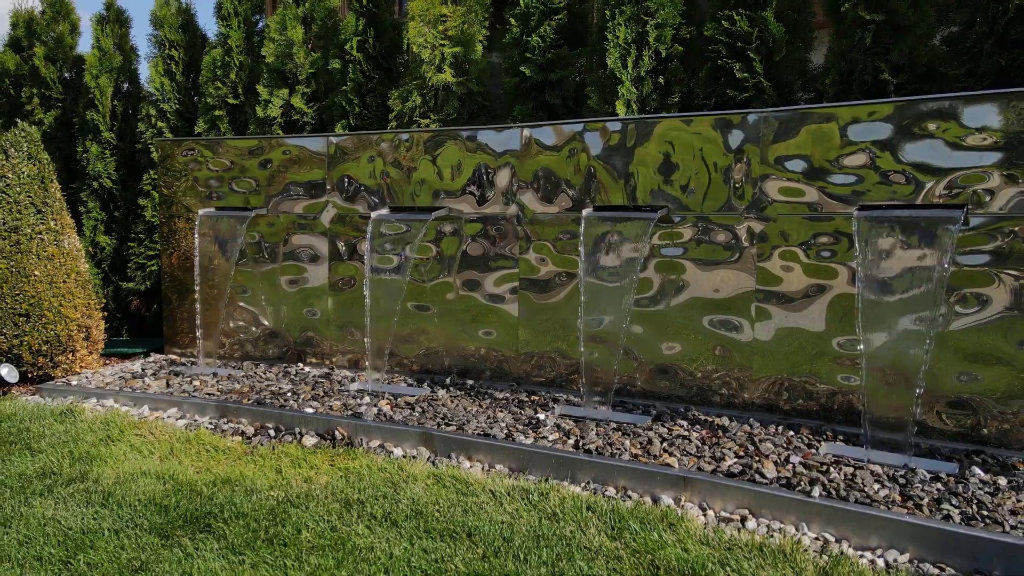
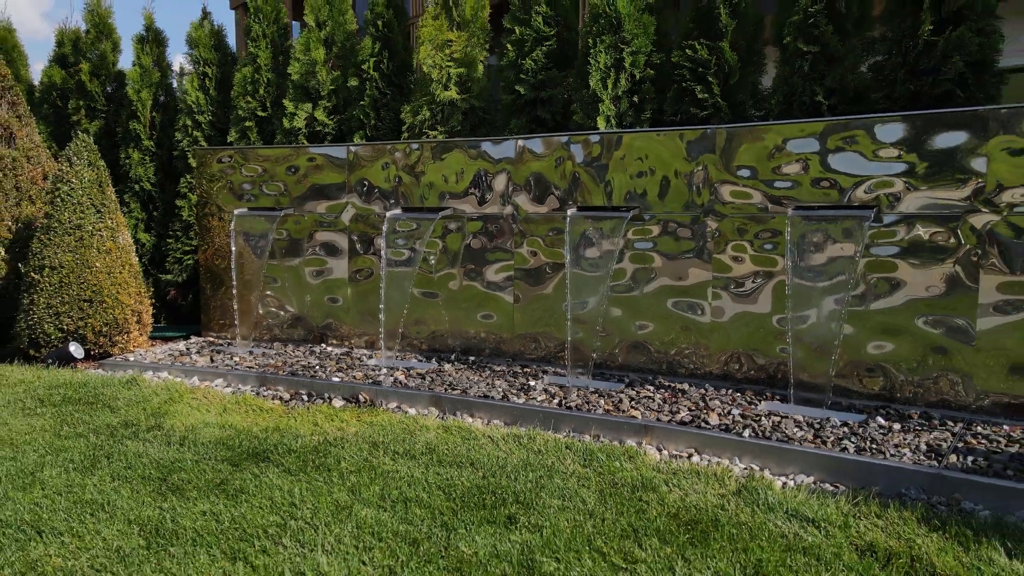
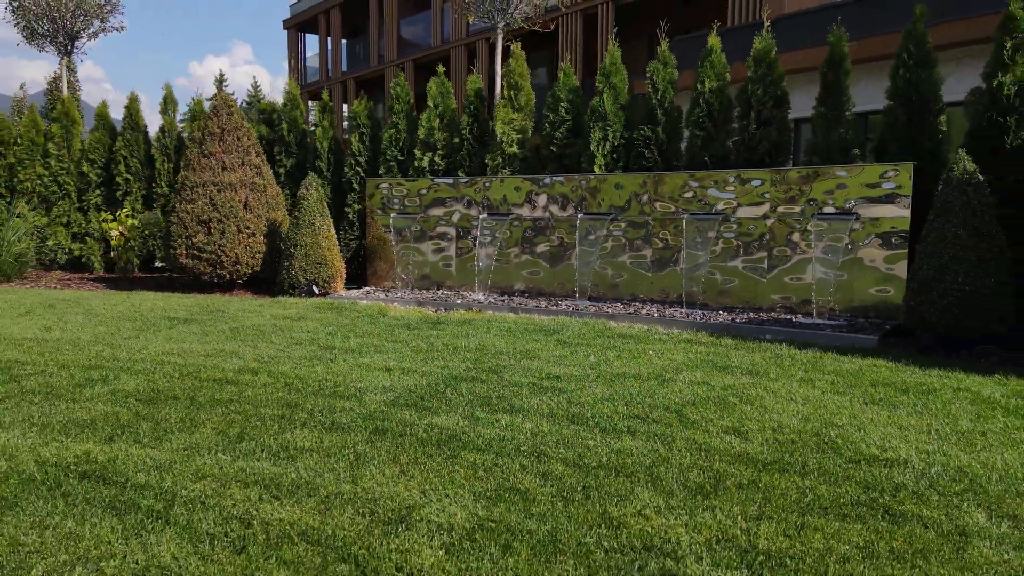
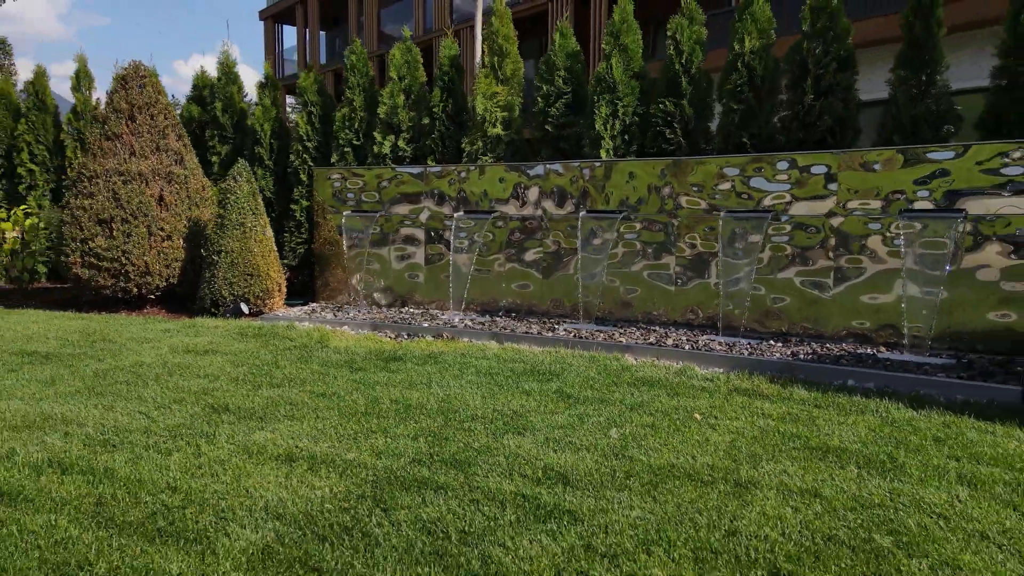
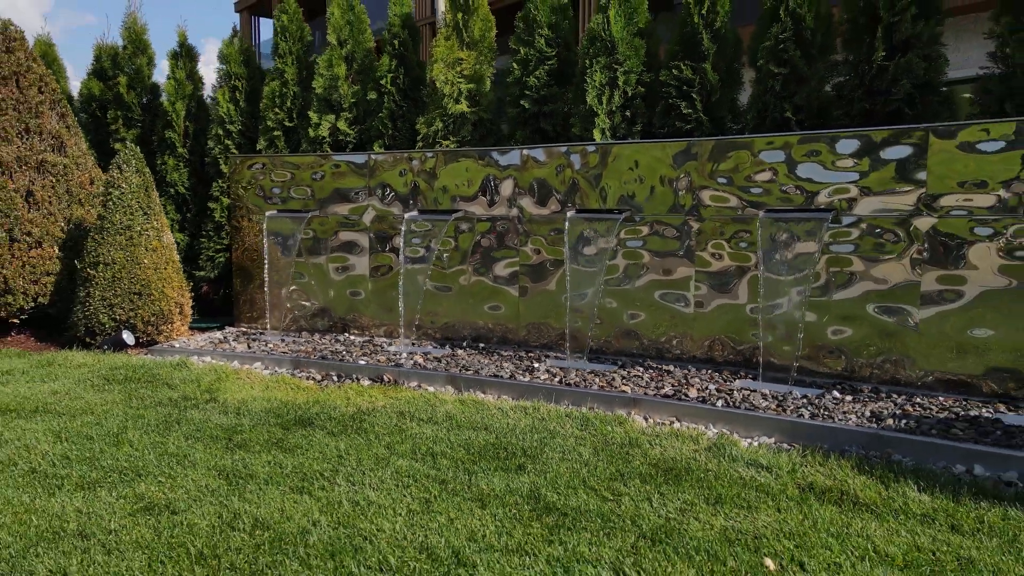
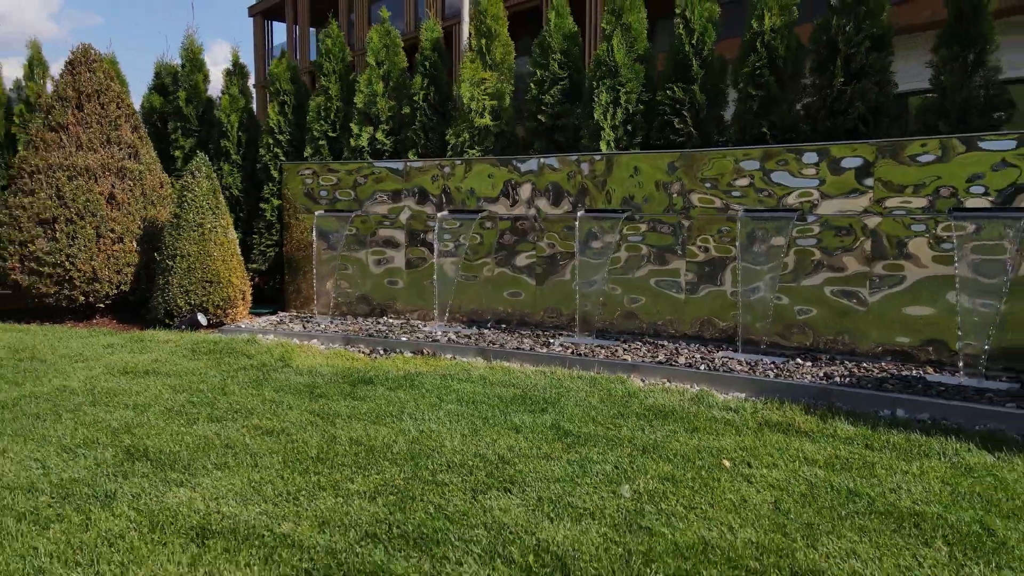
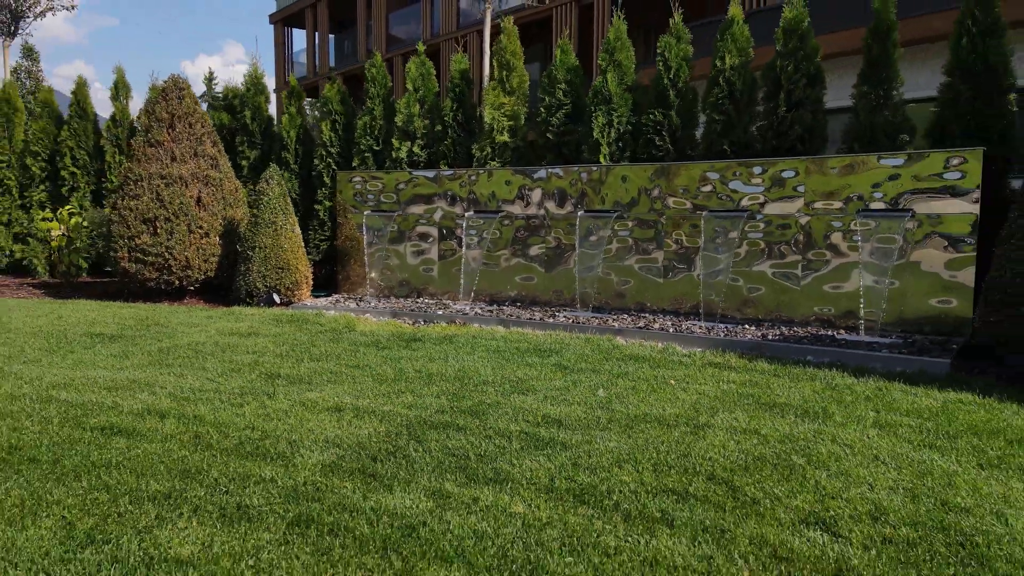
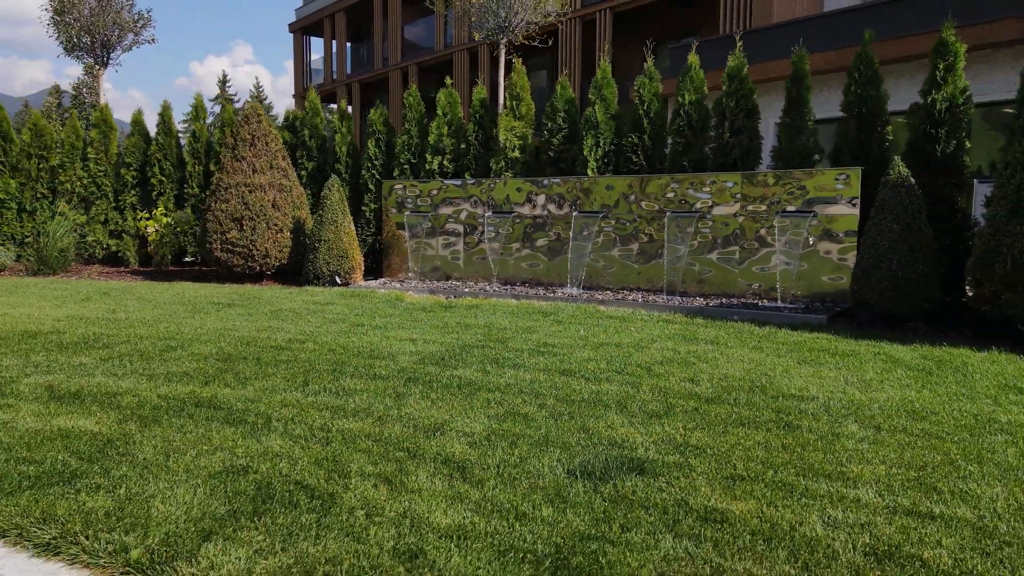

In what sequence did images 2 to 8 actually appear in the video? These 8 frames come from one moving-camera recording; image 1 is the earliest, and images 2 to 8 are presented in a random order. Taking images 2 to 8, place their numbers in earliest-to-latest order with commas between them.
2, 5, 6, 4, 7, 3, 8
